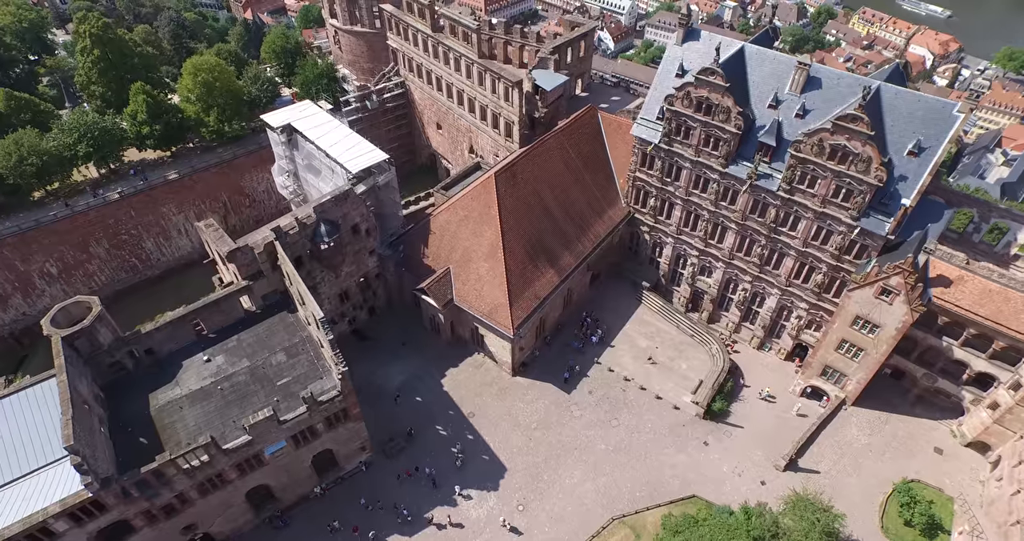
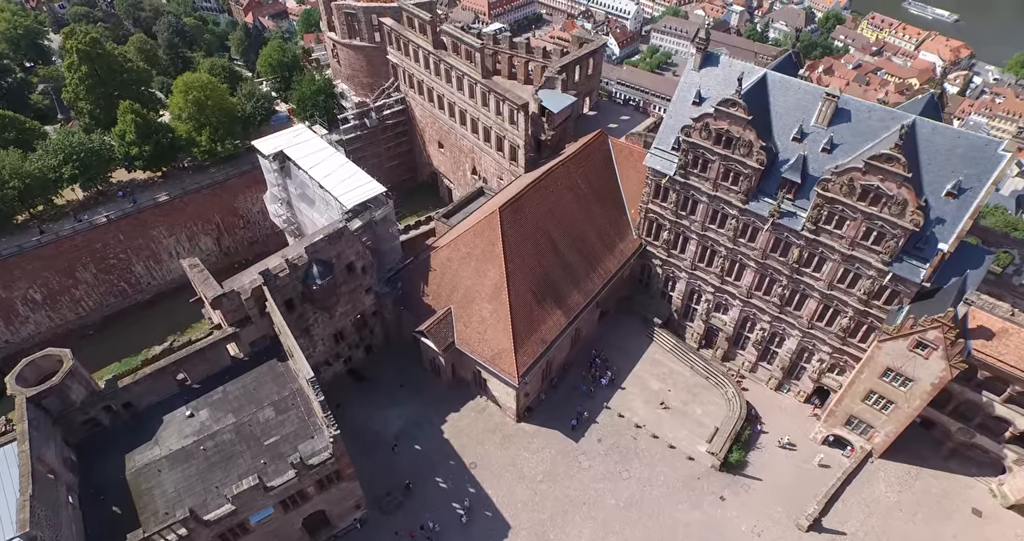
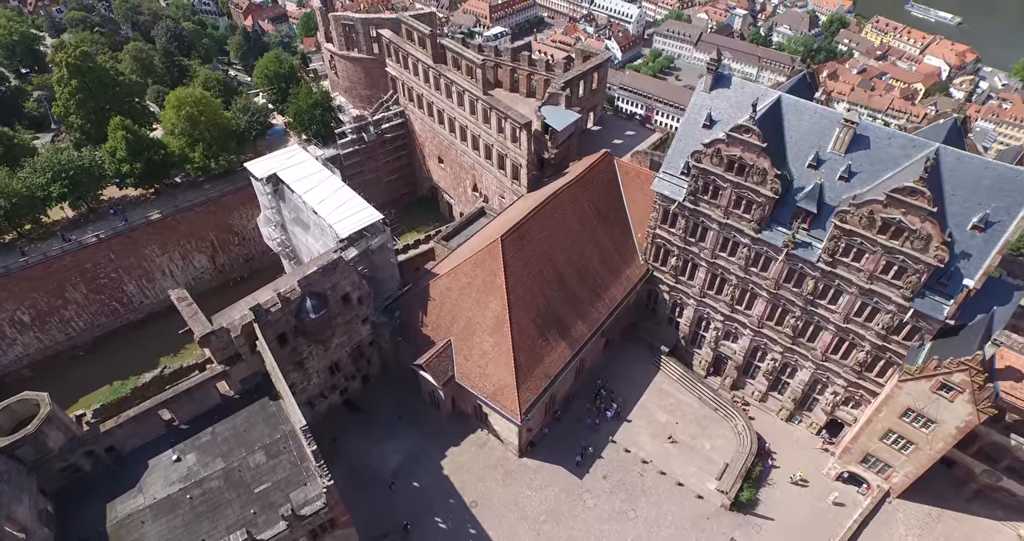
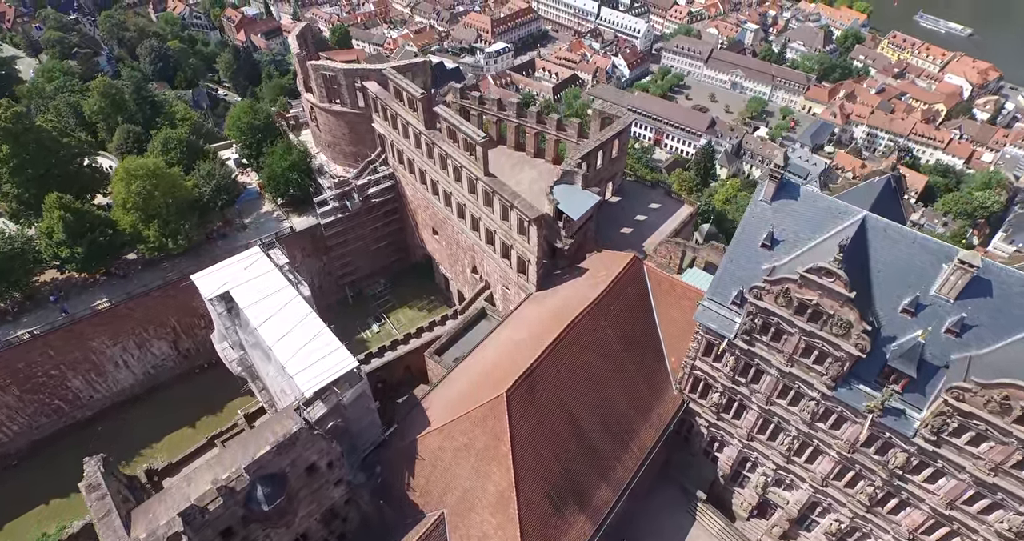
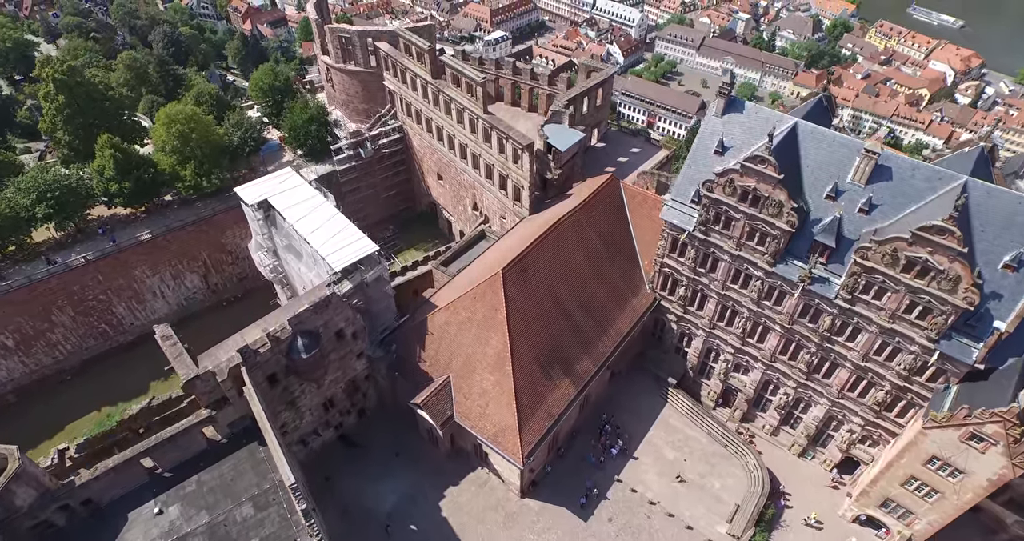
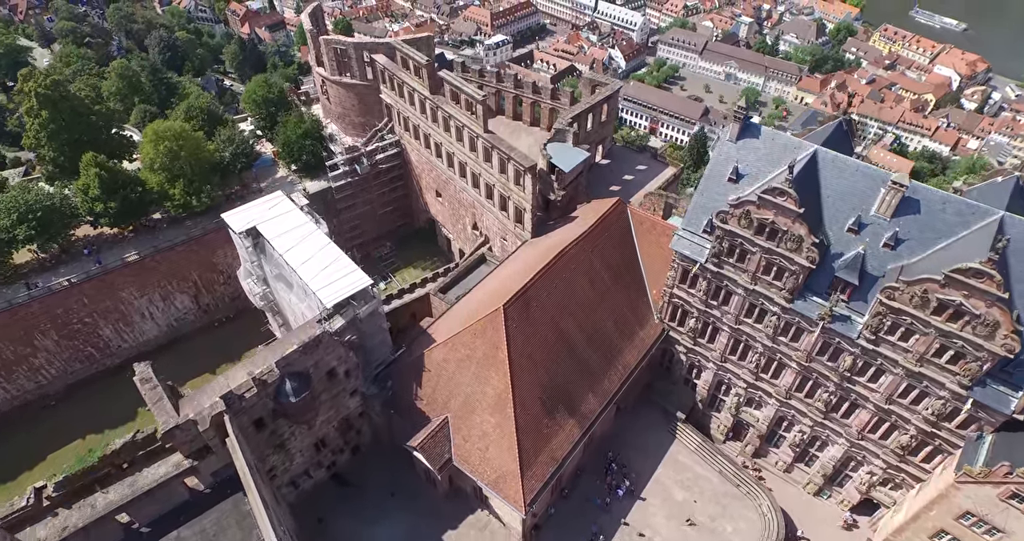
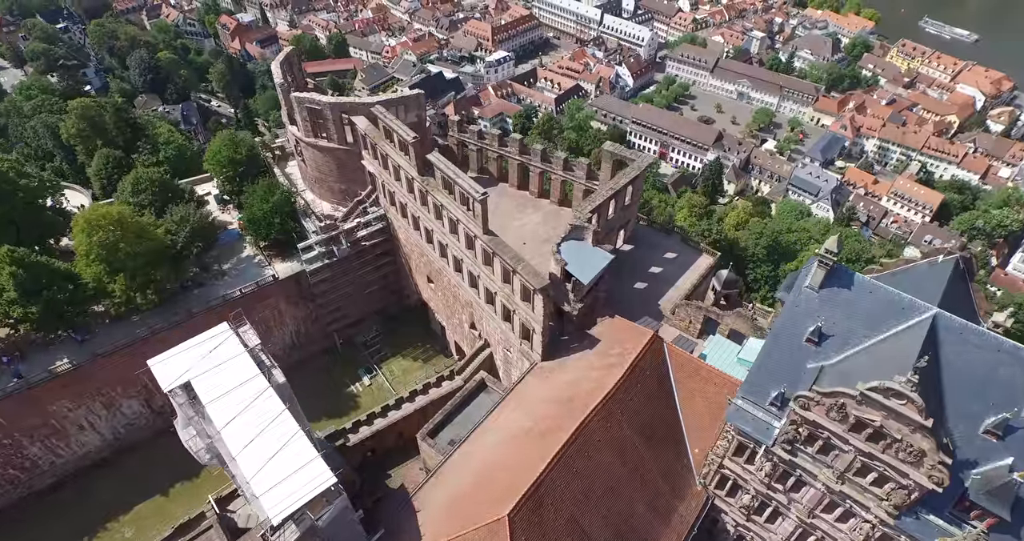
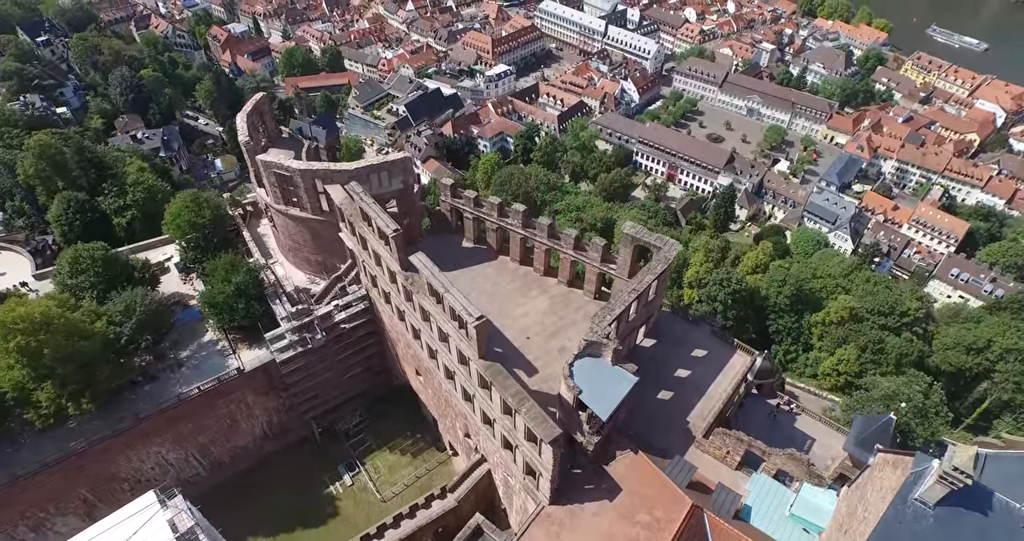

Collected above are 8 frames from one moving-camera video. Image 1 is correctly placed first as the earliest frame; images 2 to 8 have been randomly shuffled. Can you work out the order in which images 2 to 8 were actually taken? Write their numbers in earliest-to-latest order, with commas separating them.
2, 3, 5, 6, 4, 7, 8
